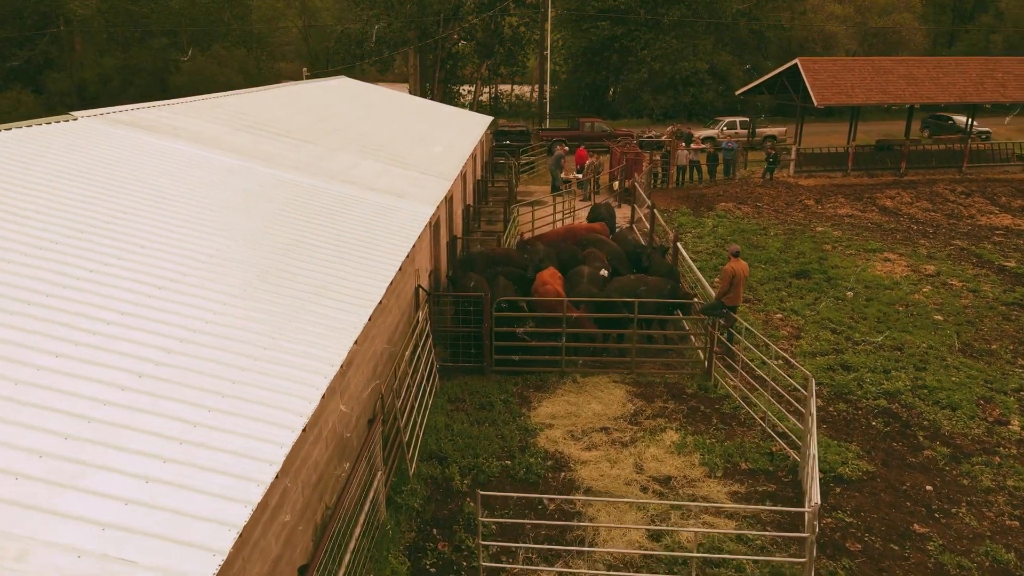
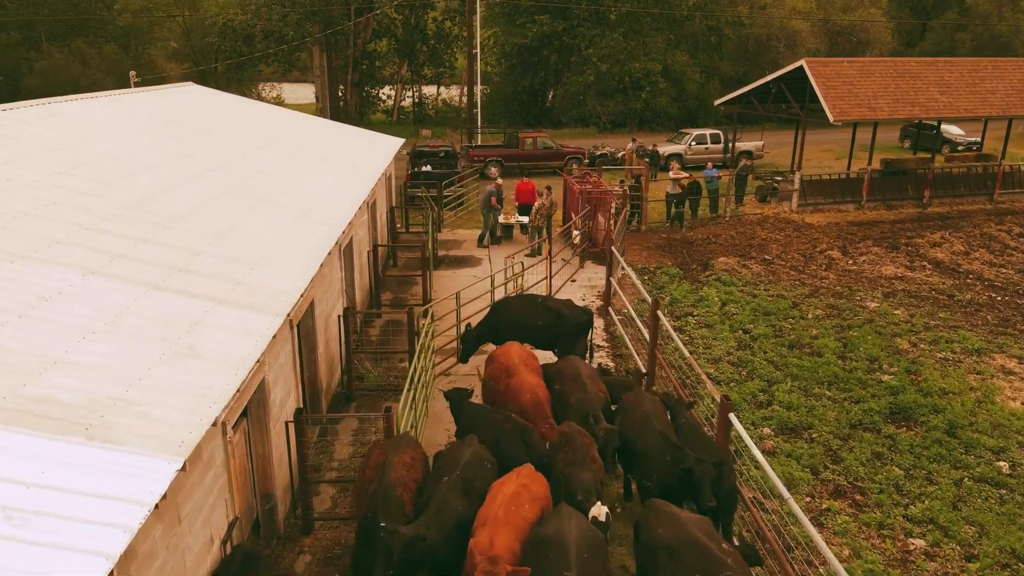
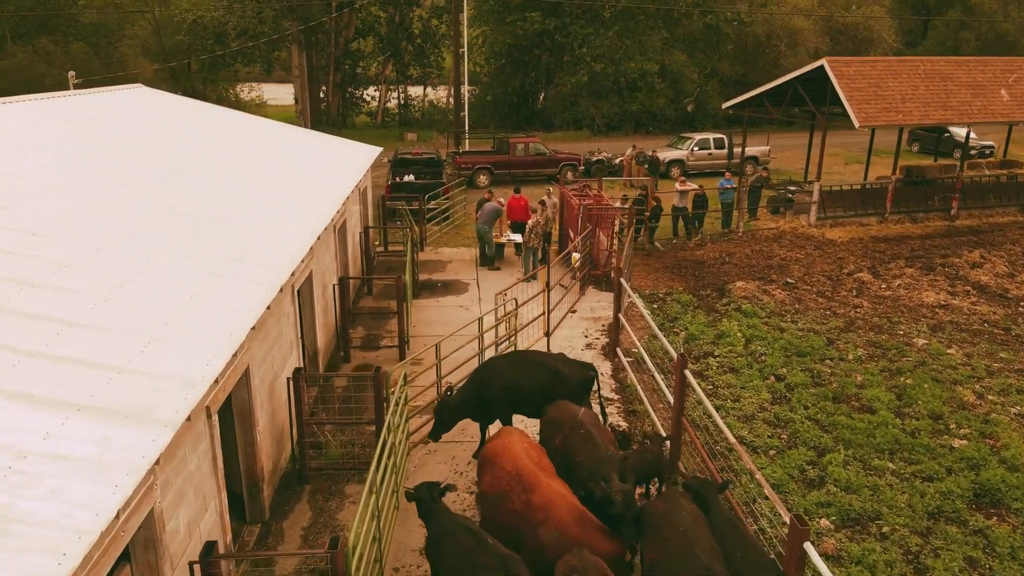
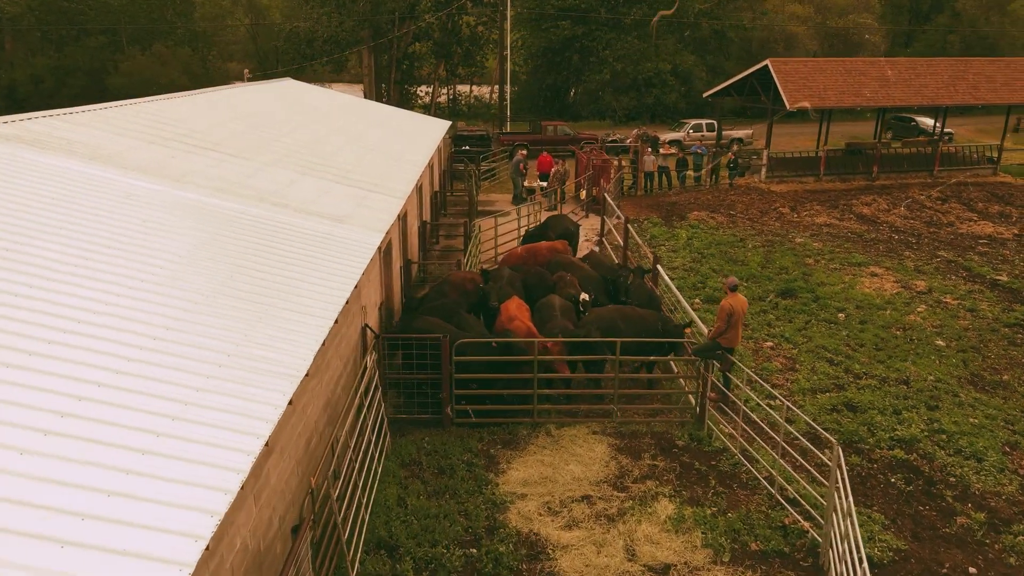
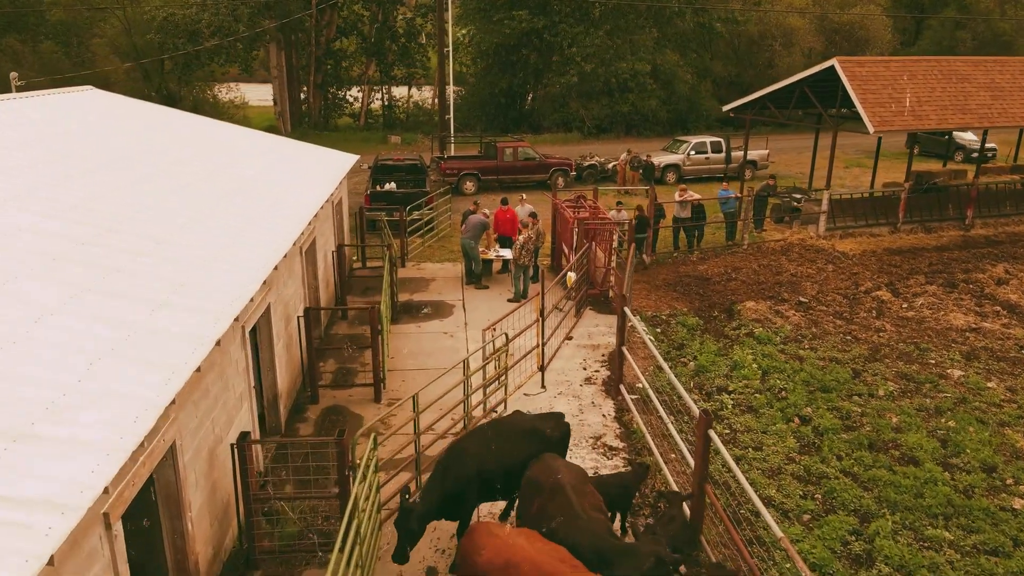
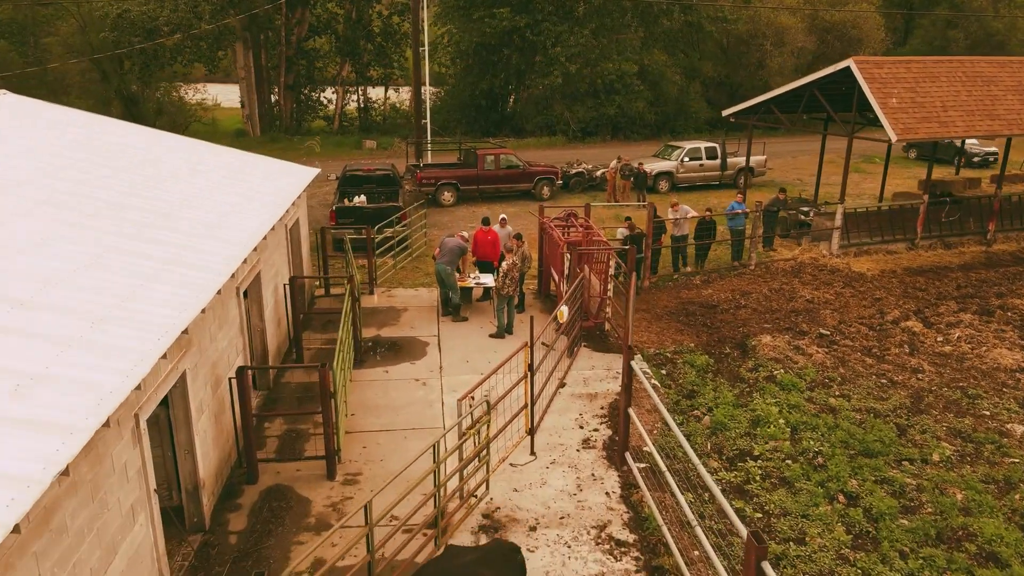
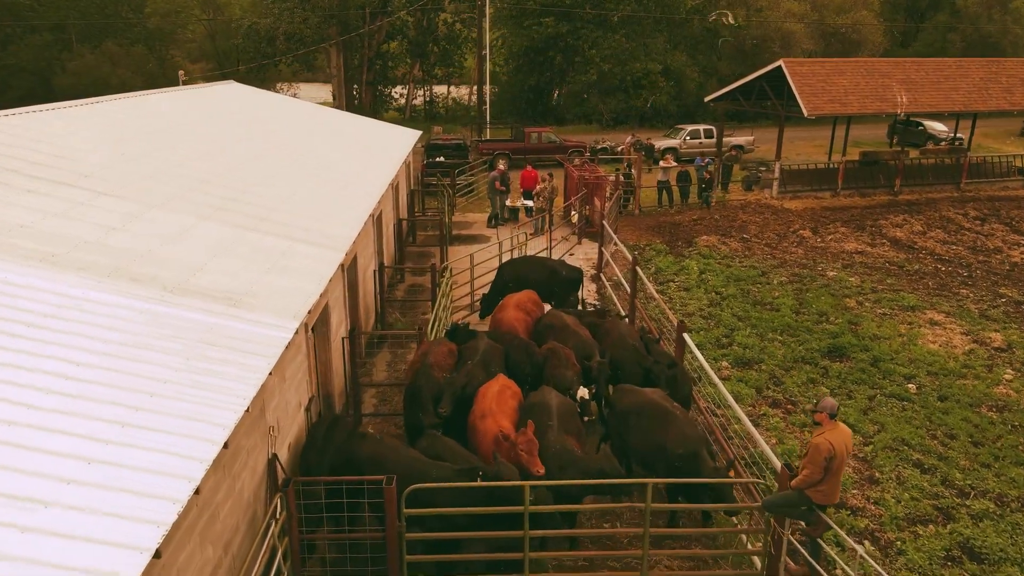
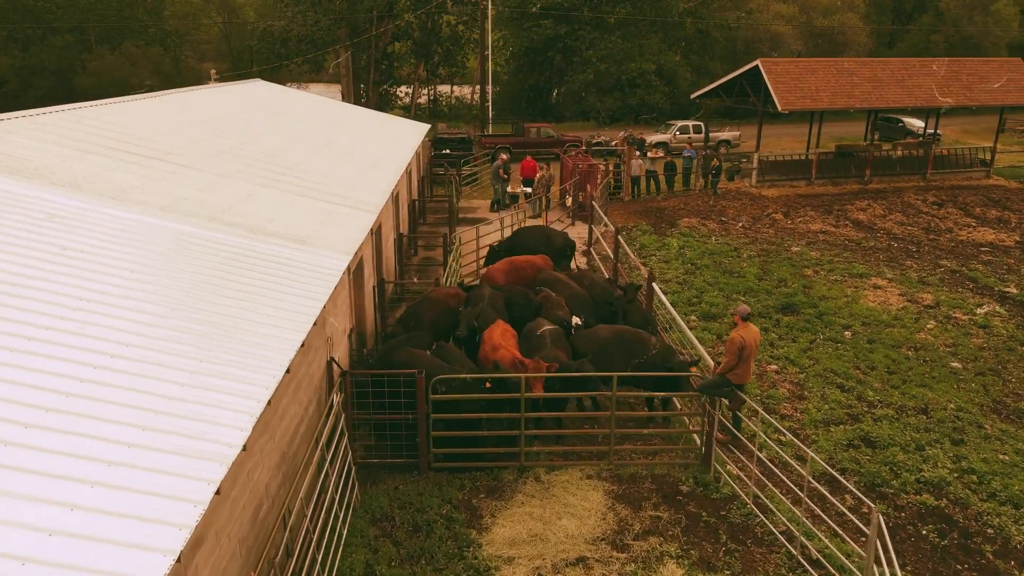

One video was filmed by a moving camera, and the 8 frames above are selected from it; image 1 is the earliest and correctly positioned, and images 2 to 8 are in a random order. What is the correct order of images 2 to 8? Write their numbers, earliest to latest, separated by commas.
4, 8, 7, 2, 3, 5, 6
